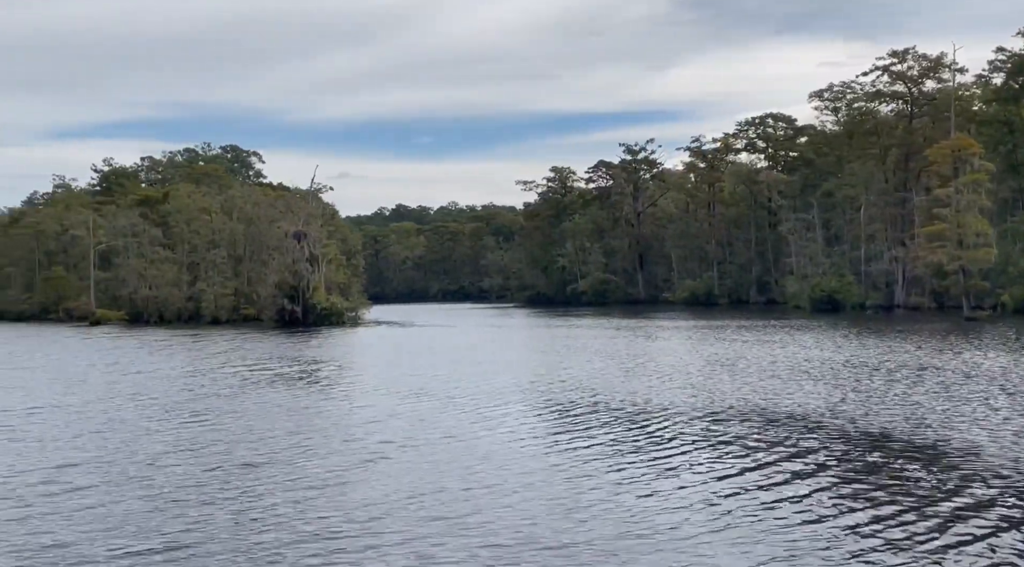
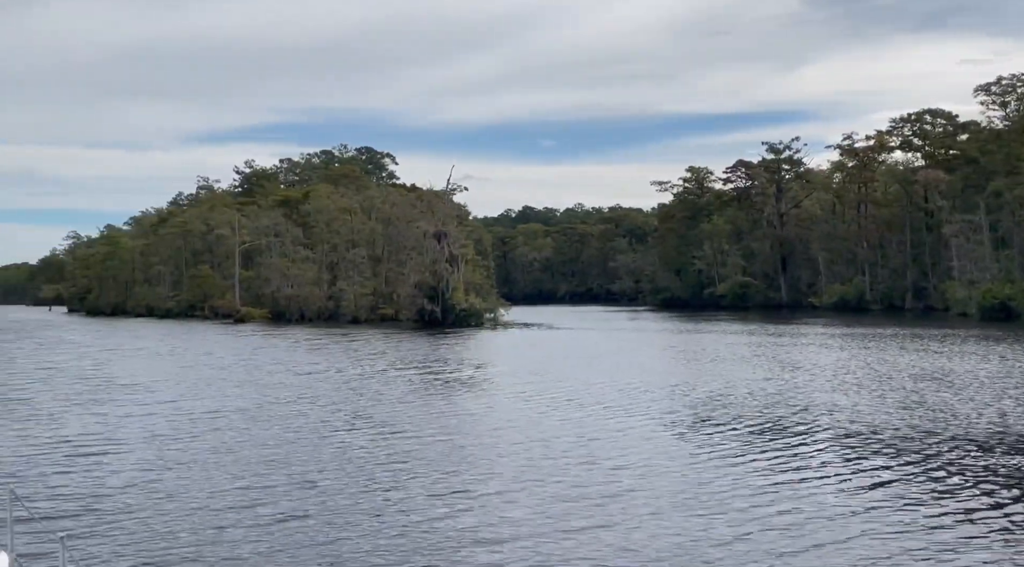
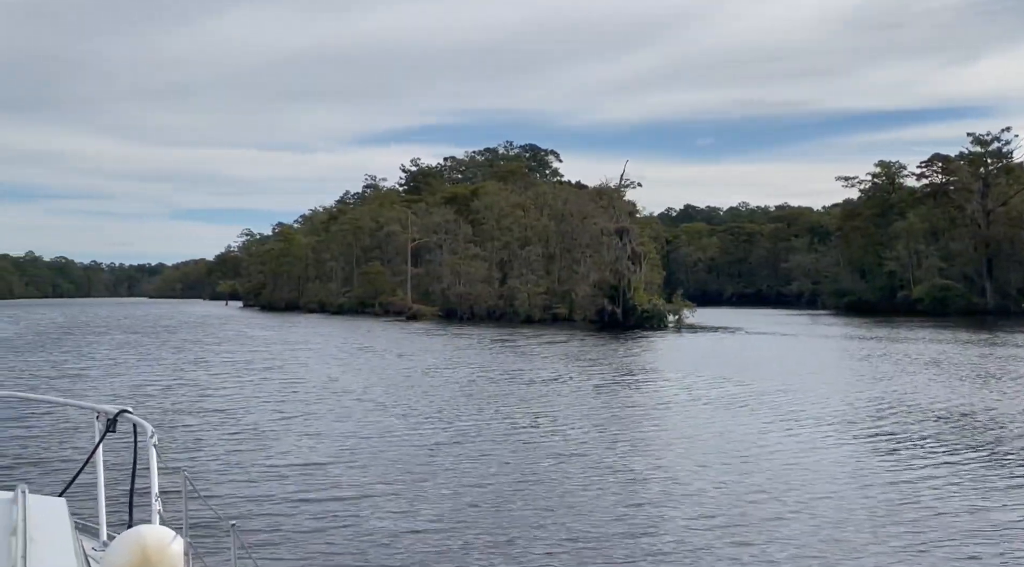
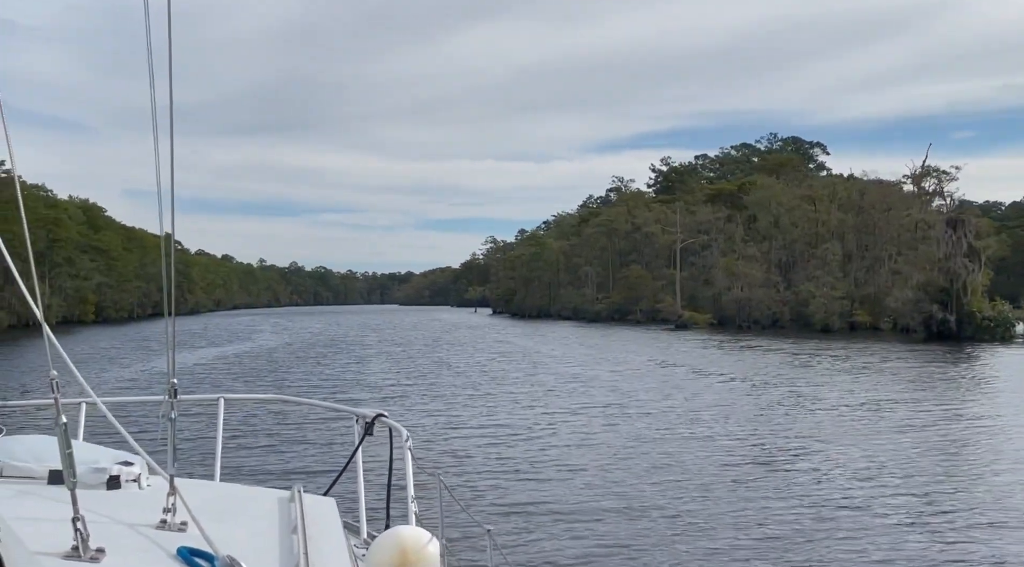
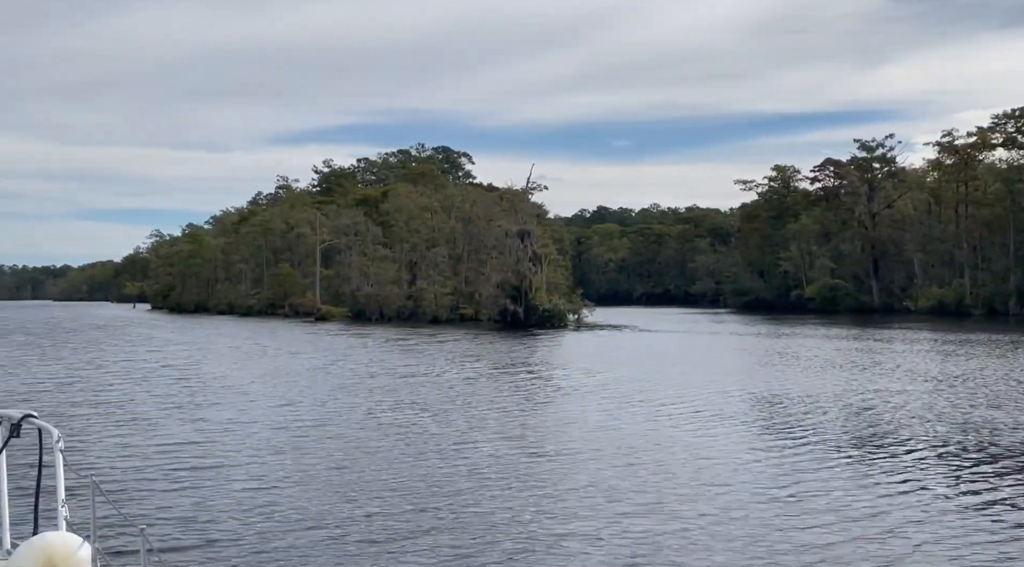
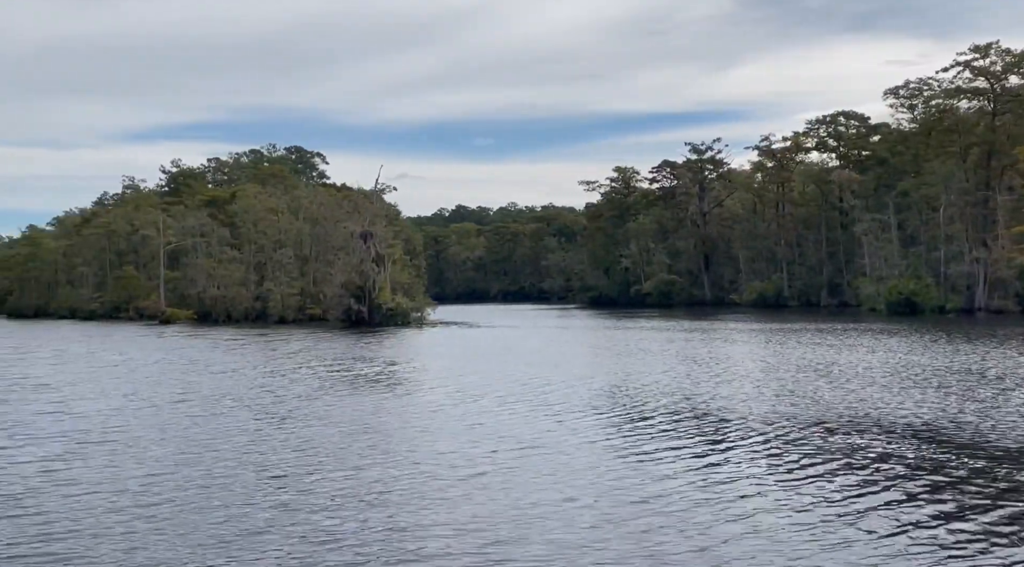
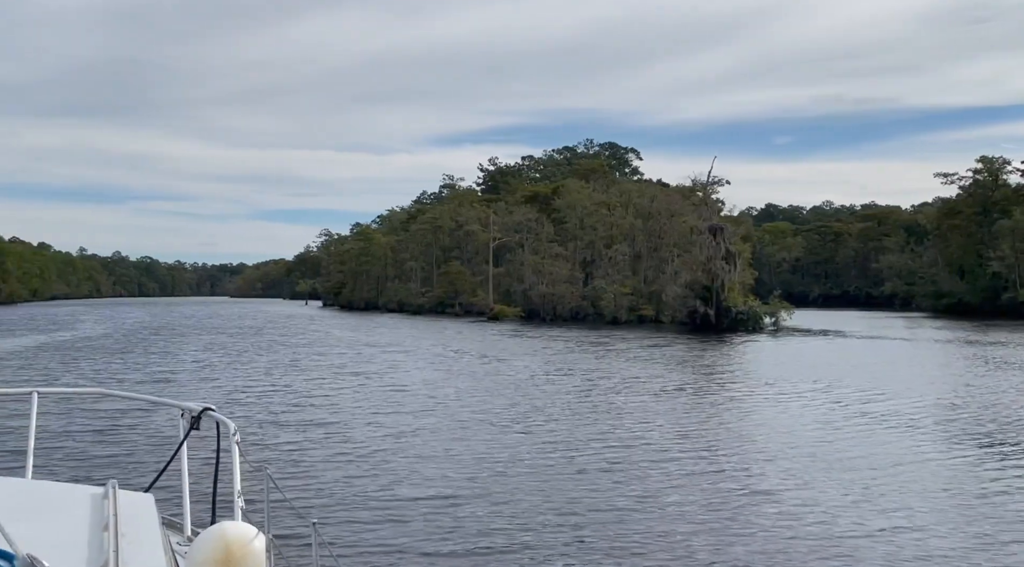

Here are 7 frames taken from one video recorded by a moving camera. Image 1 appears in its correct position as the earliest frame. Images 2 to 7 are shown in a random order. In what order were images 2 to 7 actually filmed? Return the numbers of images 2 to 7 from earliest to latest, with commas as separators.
6, 2, 5, 3, 7, 4
